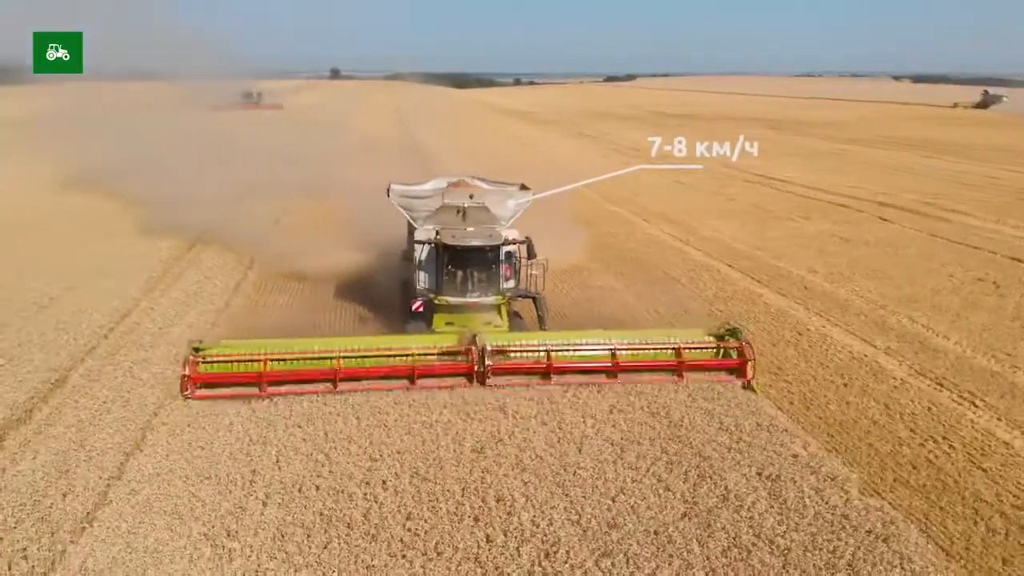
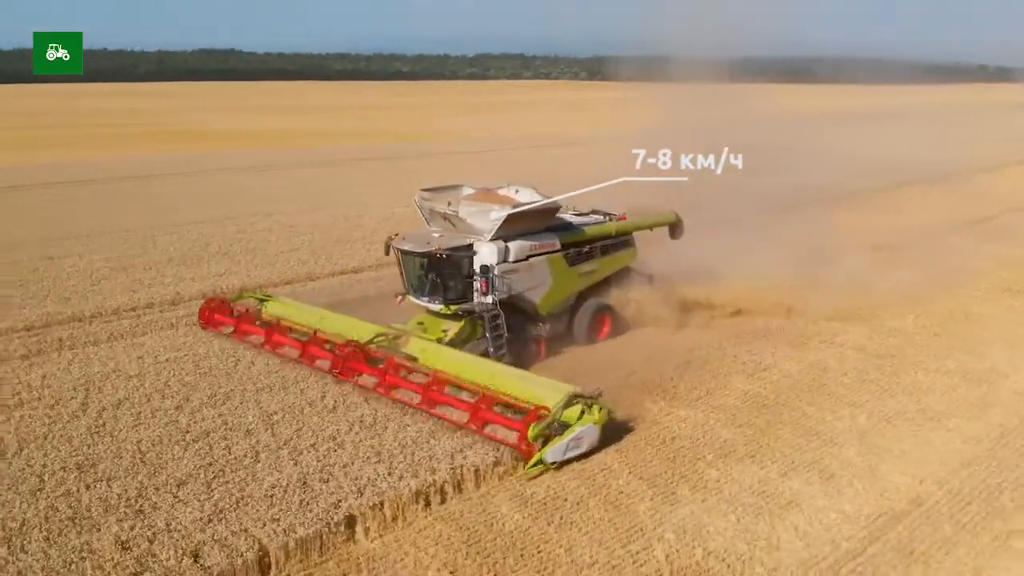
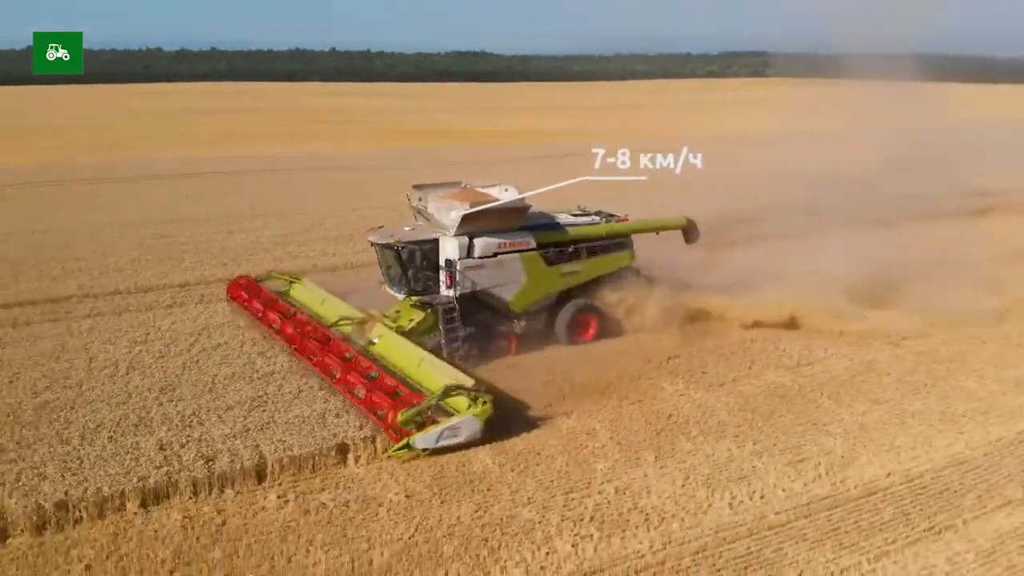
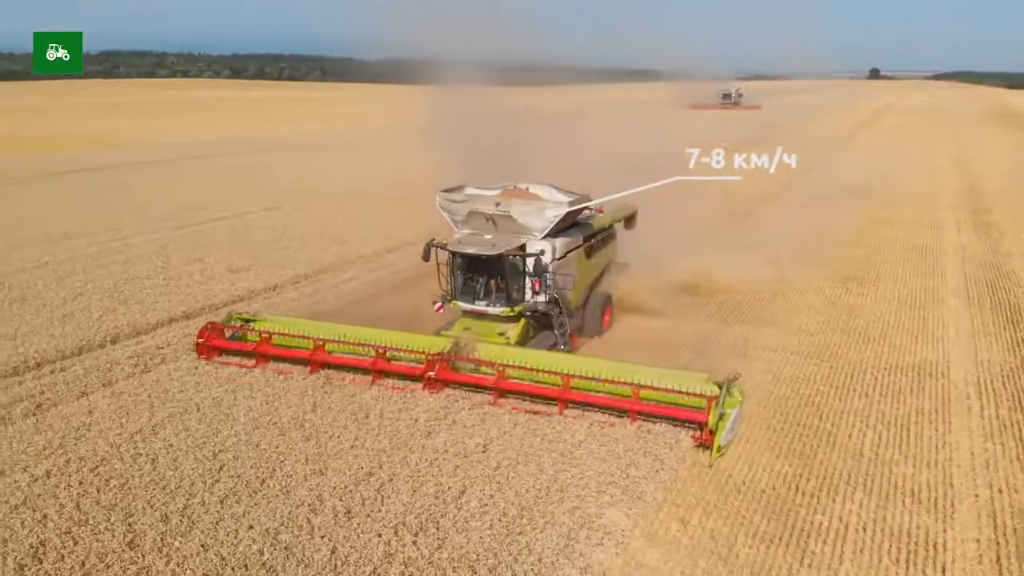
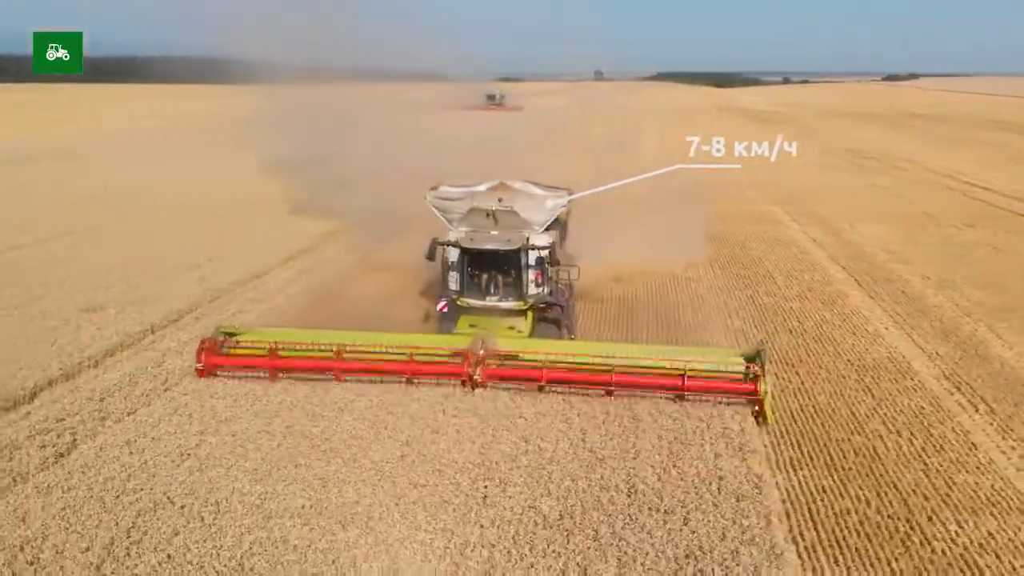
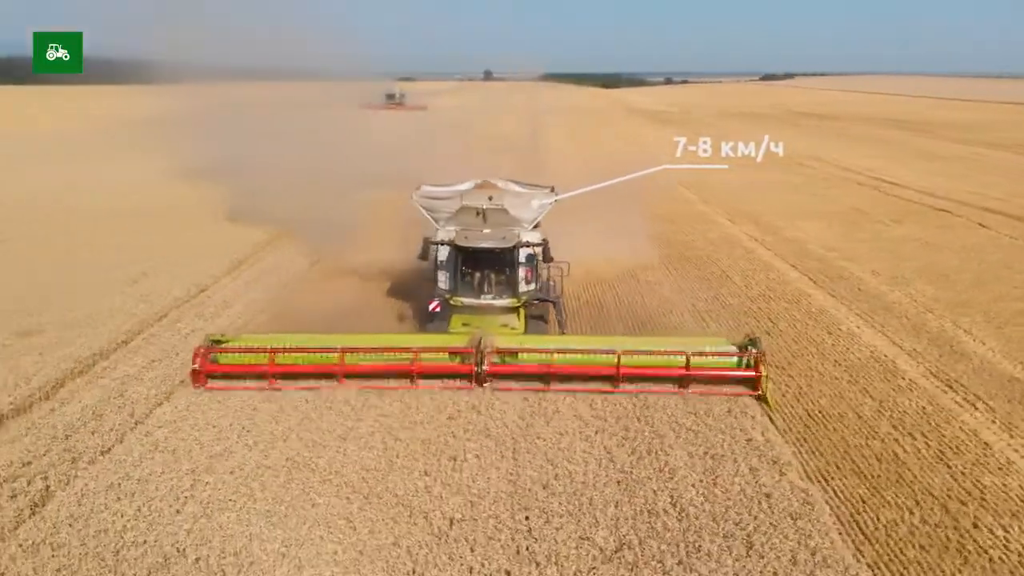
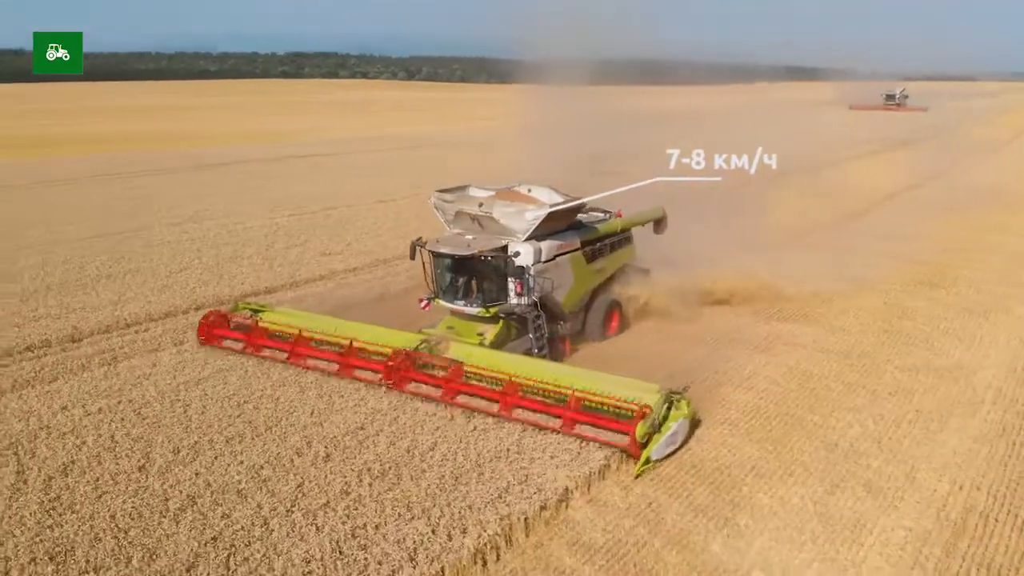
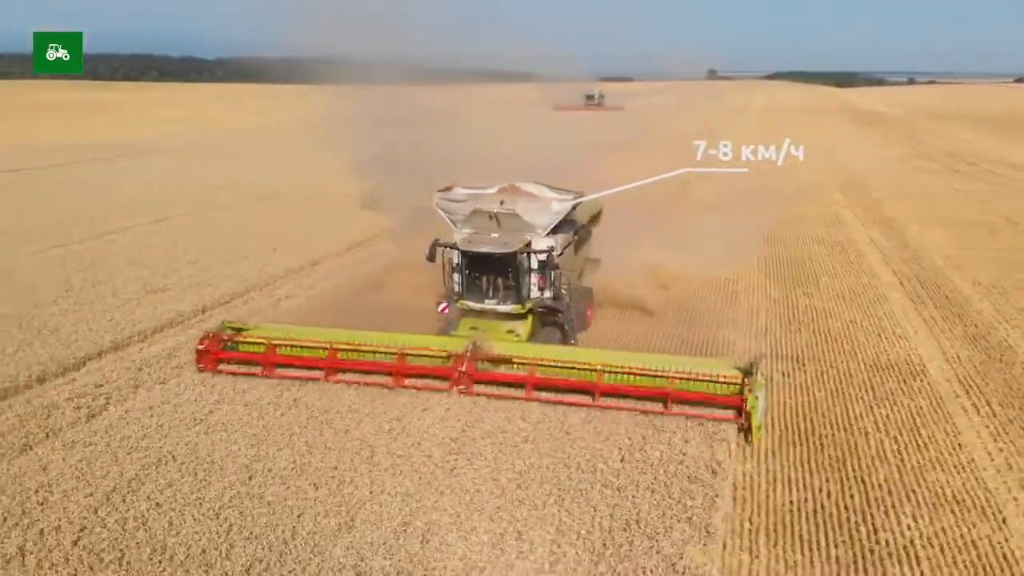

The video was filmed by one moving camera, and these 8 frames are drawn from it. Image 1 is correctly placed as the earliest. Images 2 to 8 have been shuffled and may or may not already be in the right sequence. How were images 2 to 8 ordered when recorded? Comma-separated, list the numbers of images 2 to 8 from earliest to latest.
6, 5, 8, 4, 7, 2, 3
